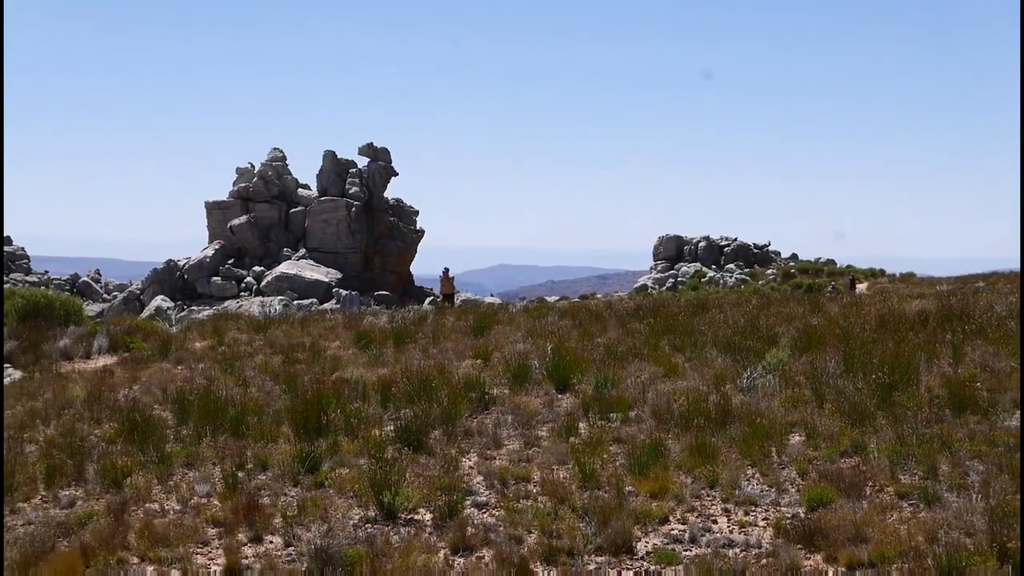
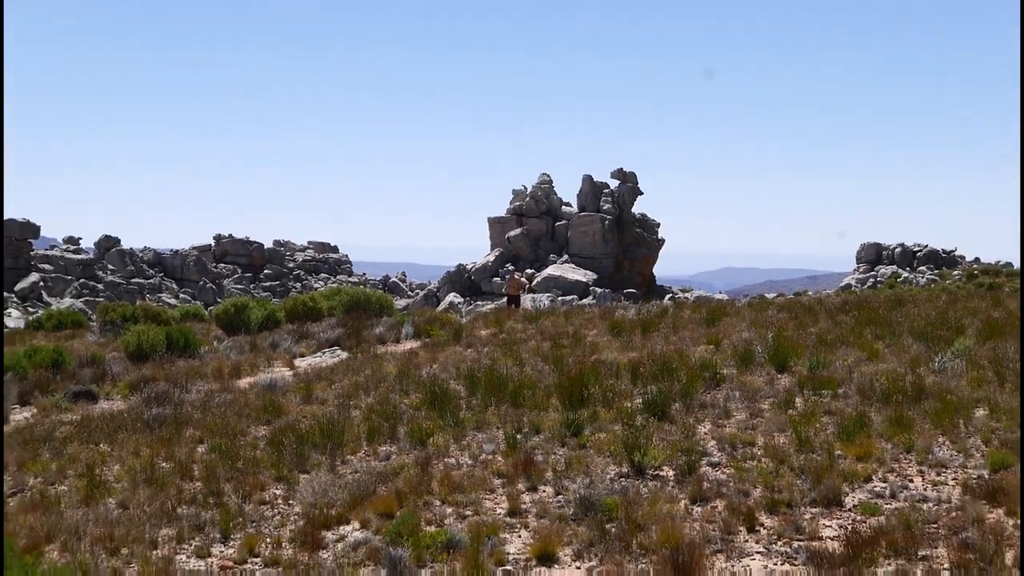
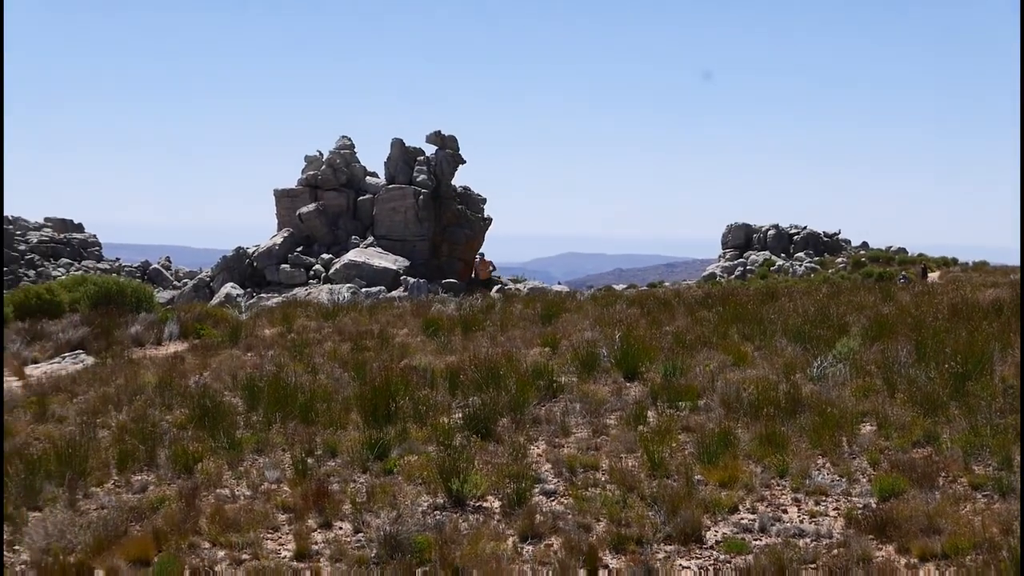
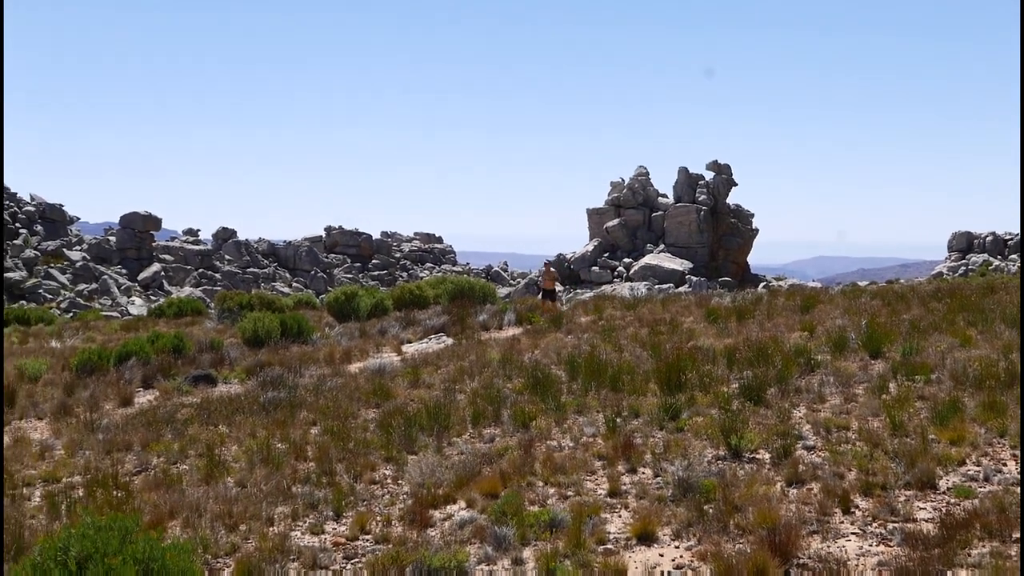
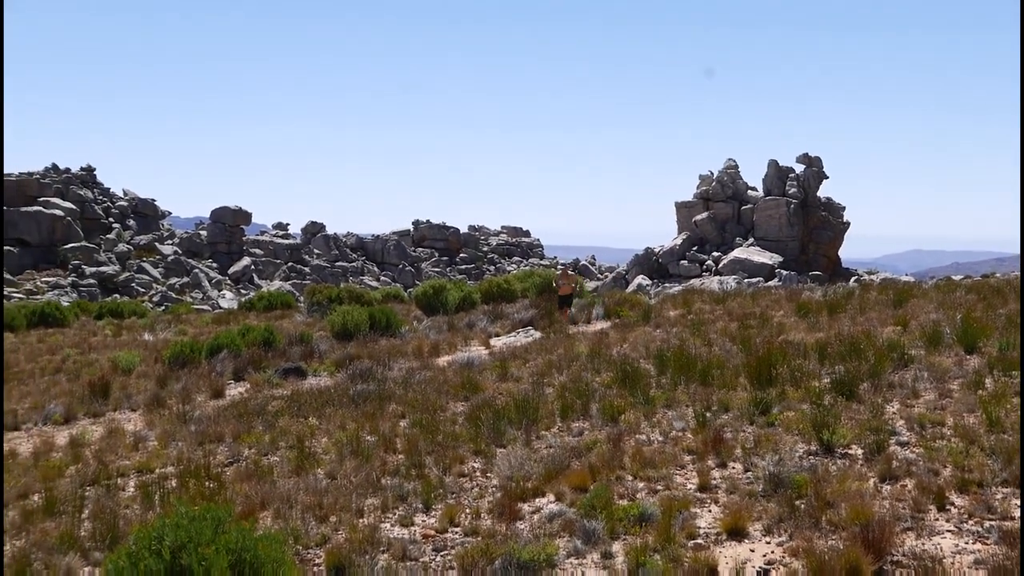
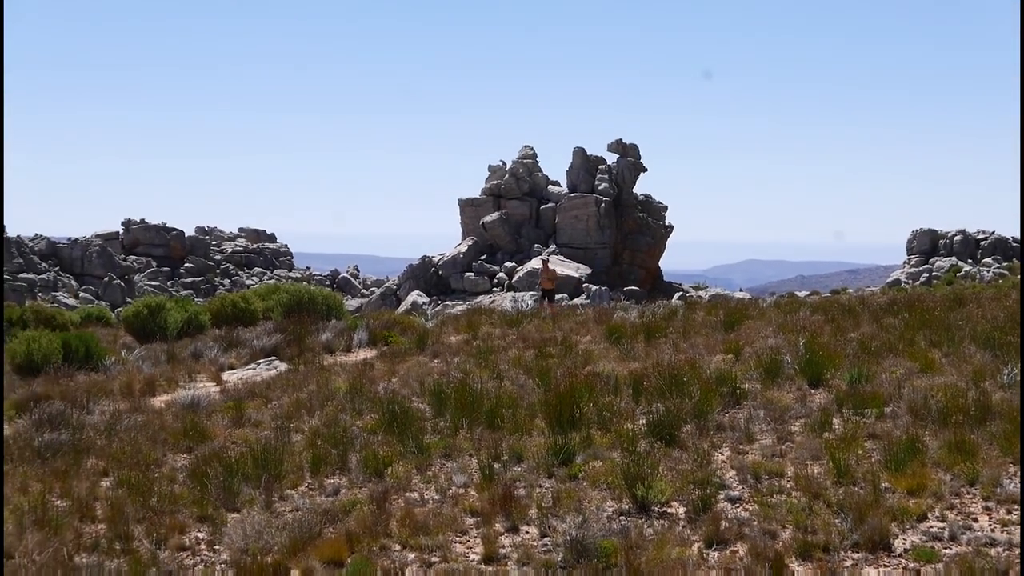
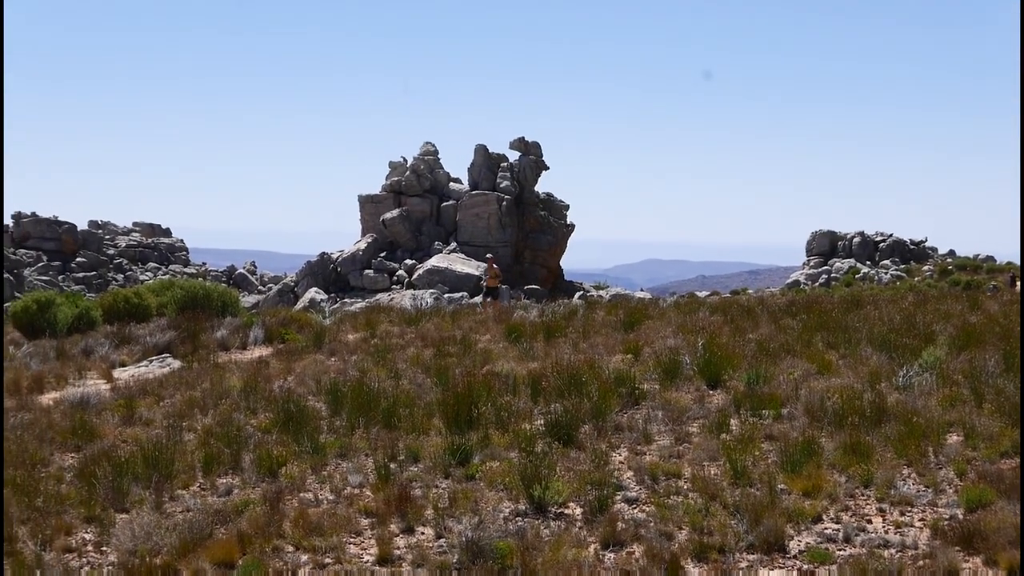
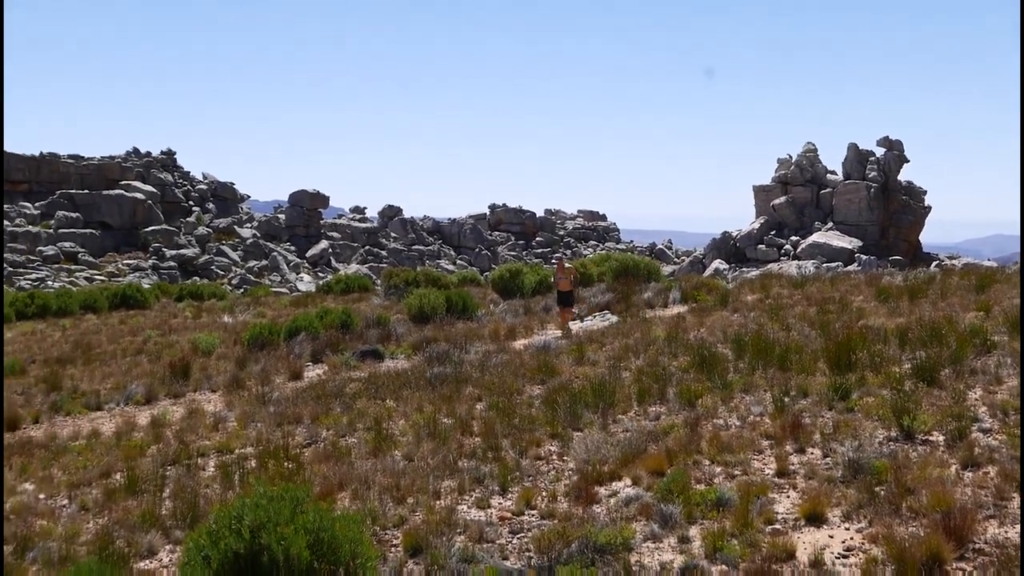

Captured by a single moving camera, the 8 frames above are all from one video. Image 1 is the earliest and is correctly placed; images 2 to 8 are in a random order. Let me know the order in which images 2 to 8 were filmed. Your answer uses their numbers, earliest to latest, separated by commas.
3, 7, 6, 2, 4, 5, 8
